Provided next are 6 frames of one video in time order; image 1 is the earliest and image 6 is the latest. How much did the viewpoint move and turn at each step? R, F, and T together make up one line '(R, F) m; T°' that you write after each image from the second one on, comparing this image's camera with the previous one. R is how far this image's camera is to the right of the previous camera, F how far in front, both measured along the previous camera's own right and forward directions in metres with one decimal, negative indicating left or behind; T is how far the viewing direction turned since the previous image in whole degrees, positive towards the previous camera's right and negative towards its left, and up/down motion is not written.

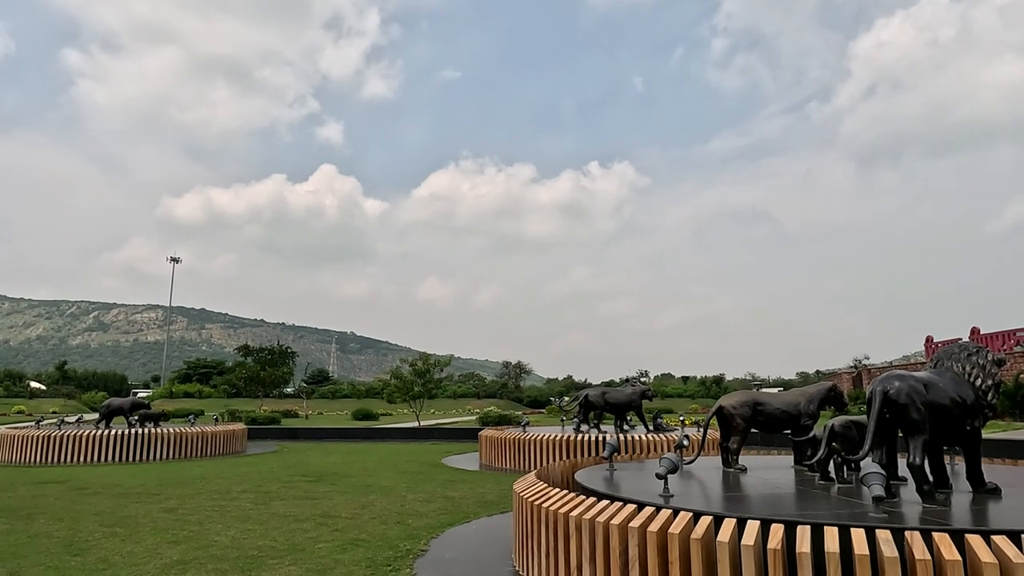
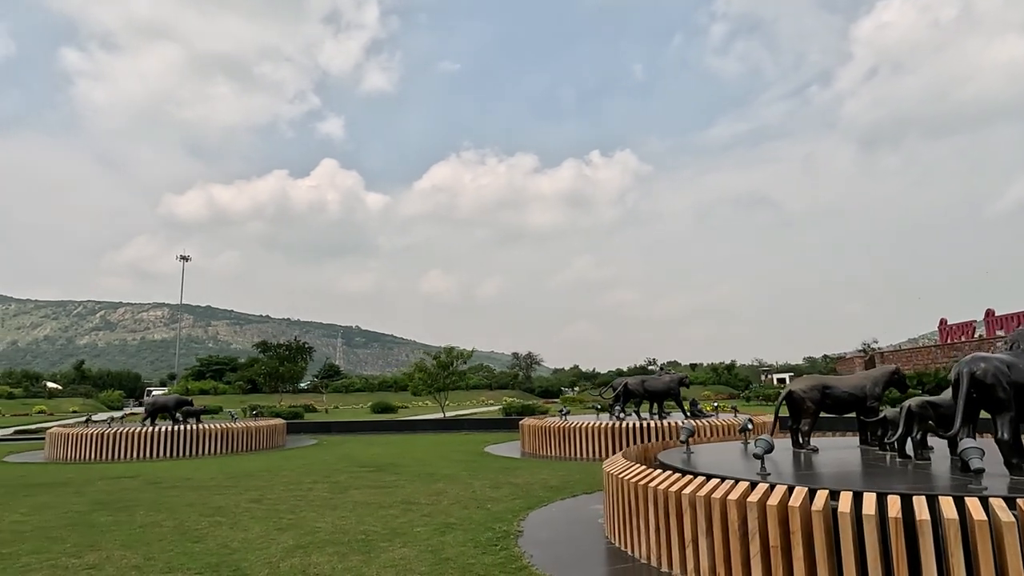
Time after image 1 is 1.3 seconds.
(-0.9, -0.4) m; 0°
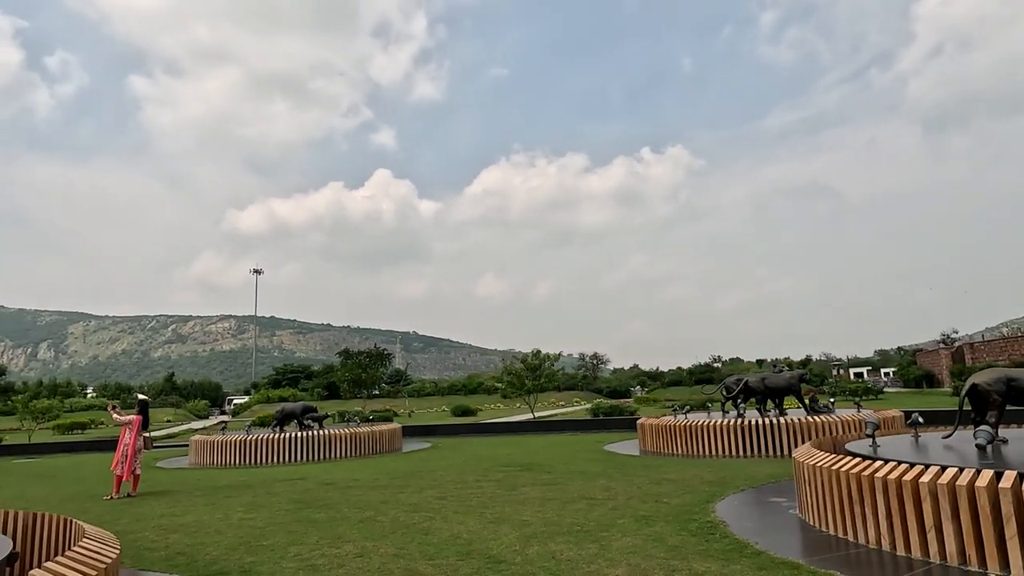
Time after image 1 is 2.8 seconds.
(-1.6, -0.6) m; -4°
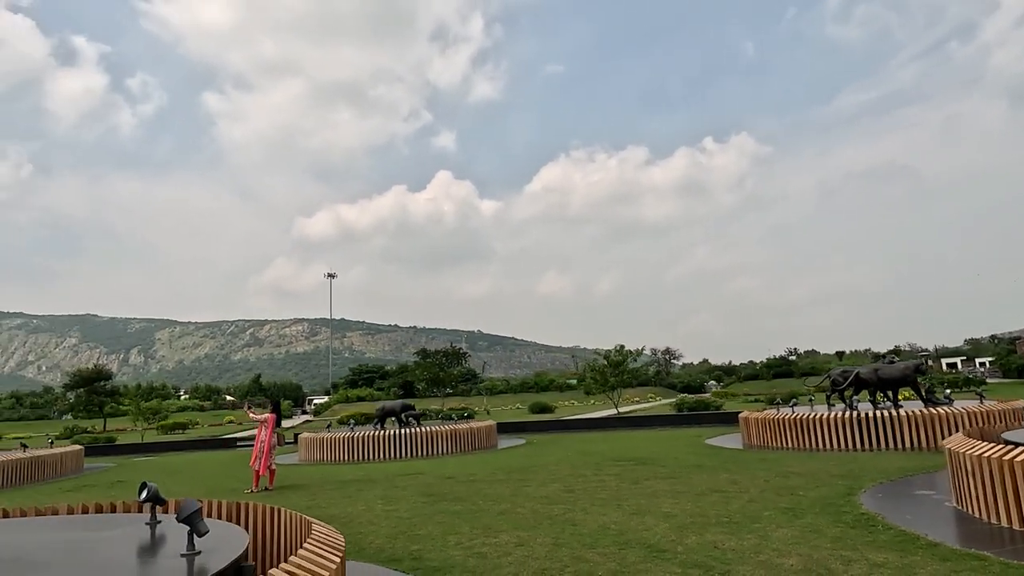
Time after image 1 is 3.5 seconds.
(-0.9, -0.2) m; -5°
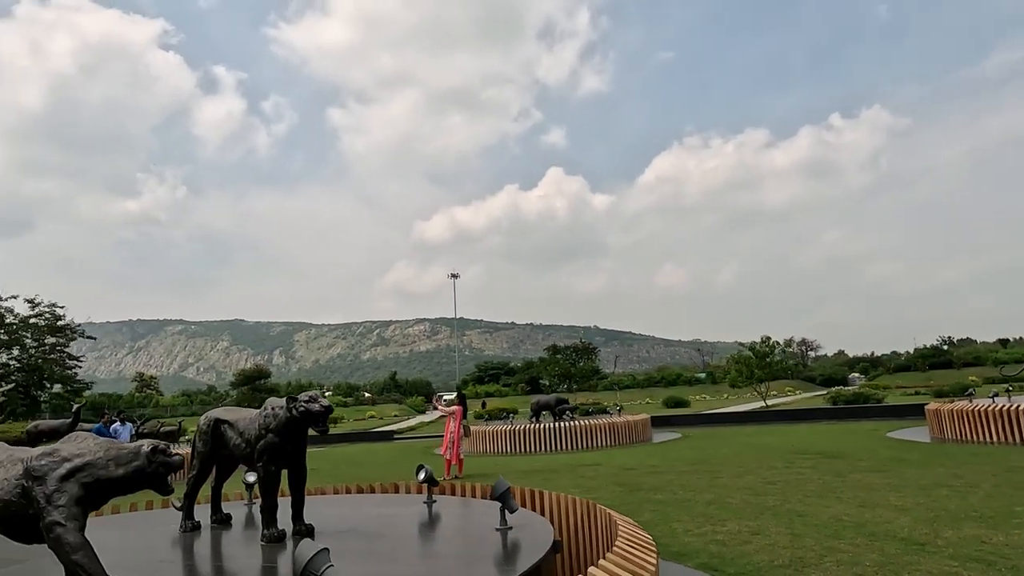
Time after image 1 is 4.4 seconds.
(-1.2, -0.3) m; -10°
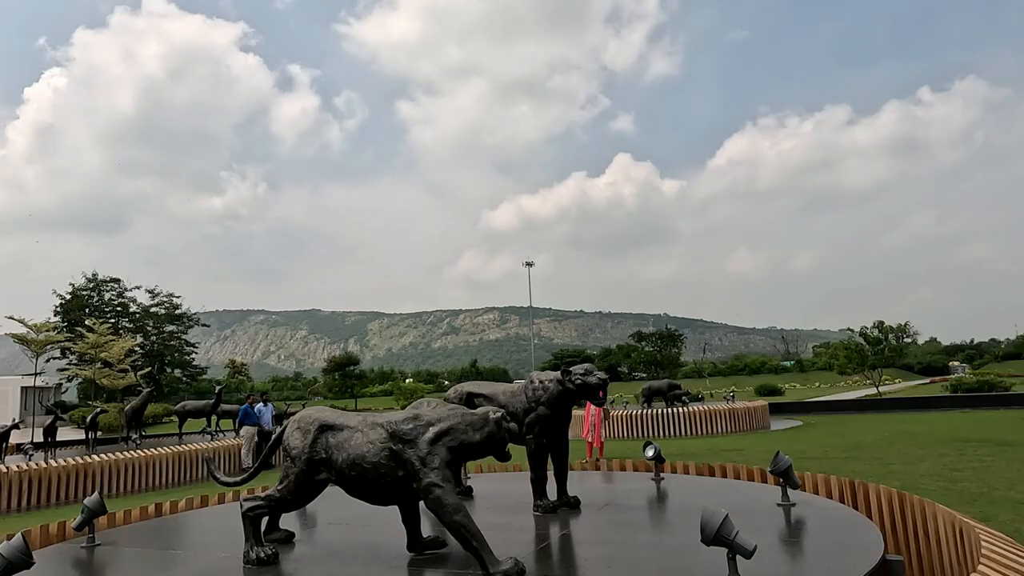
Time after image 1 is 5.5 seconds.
(-1.5, 0.0) m; -6°
